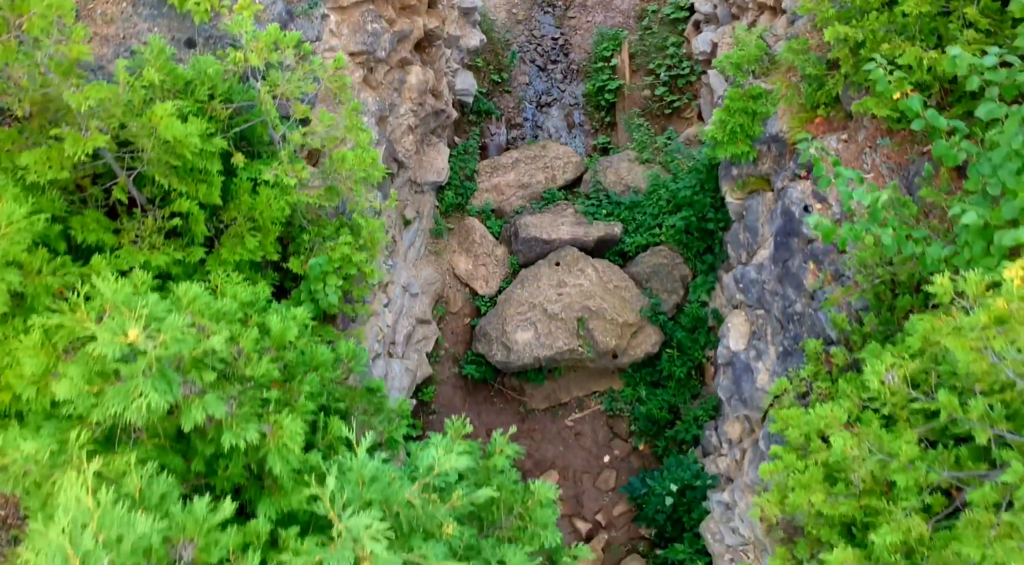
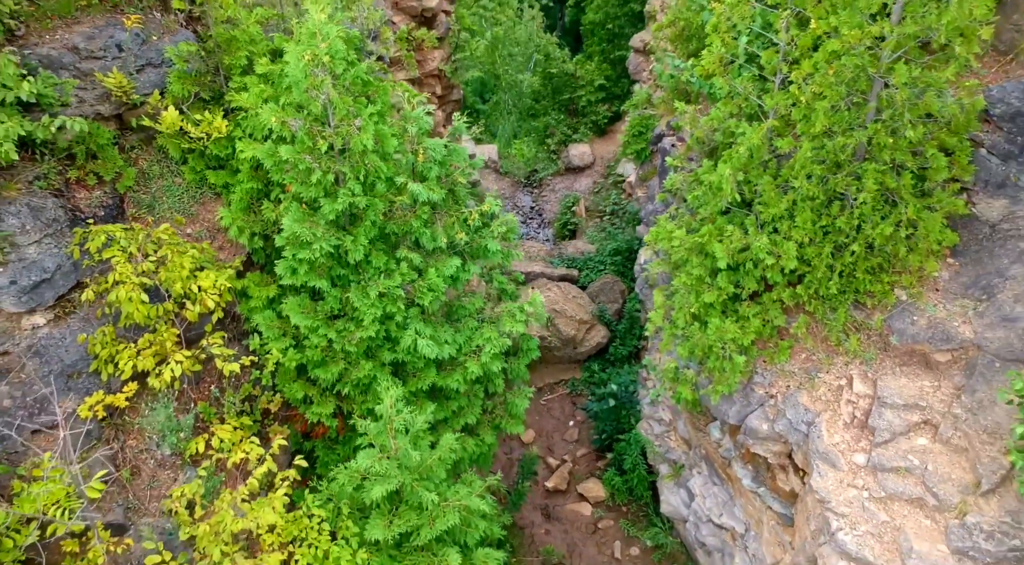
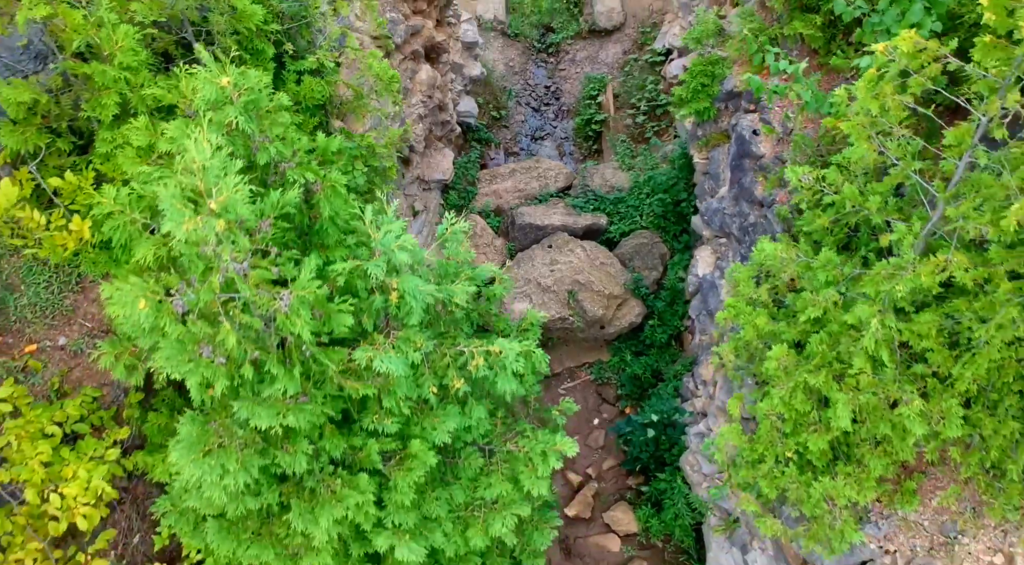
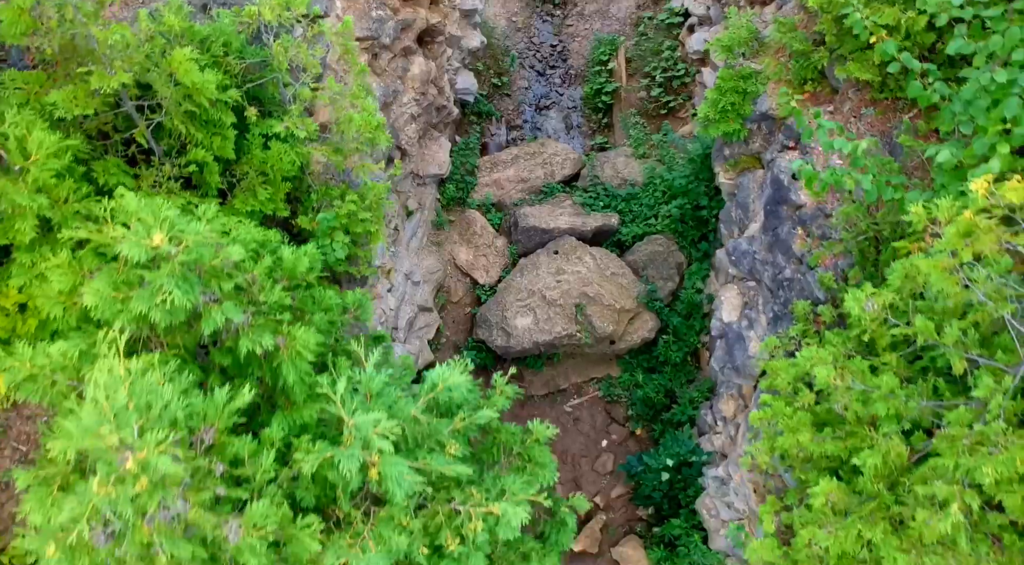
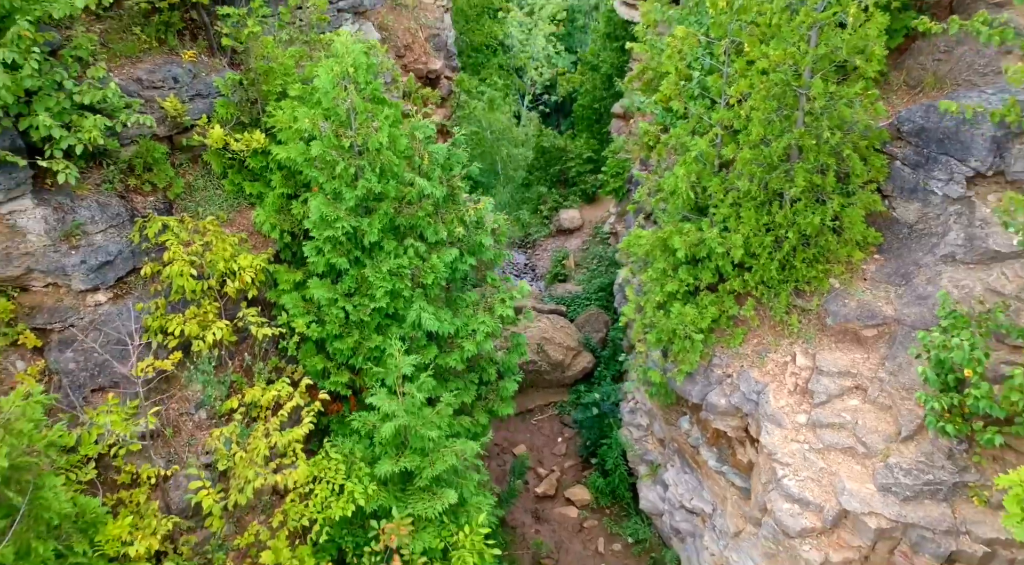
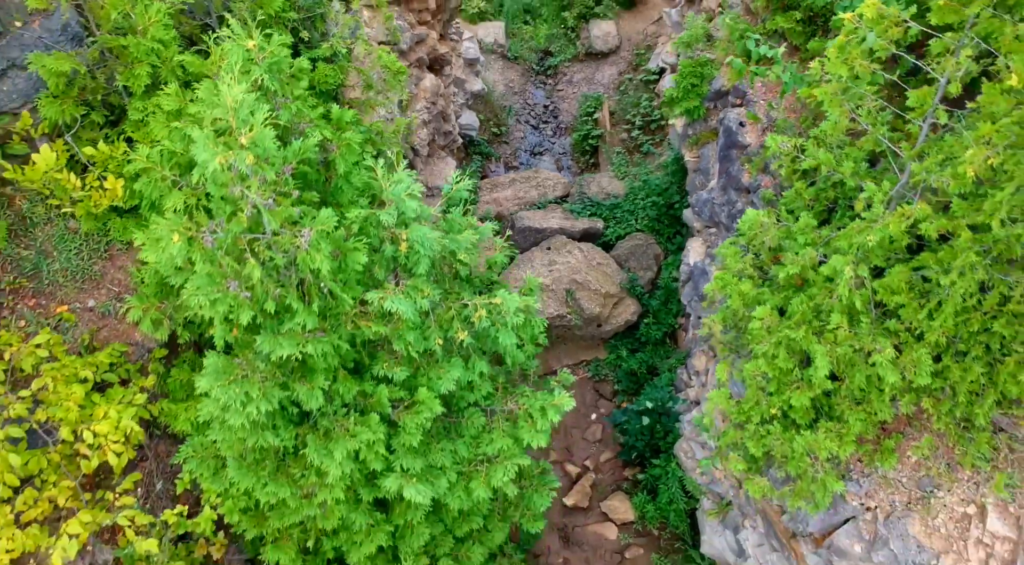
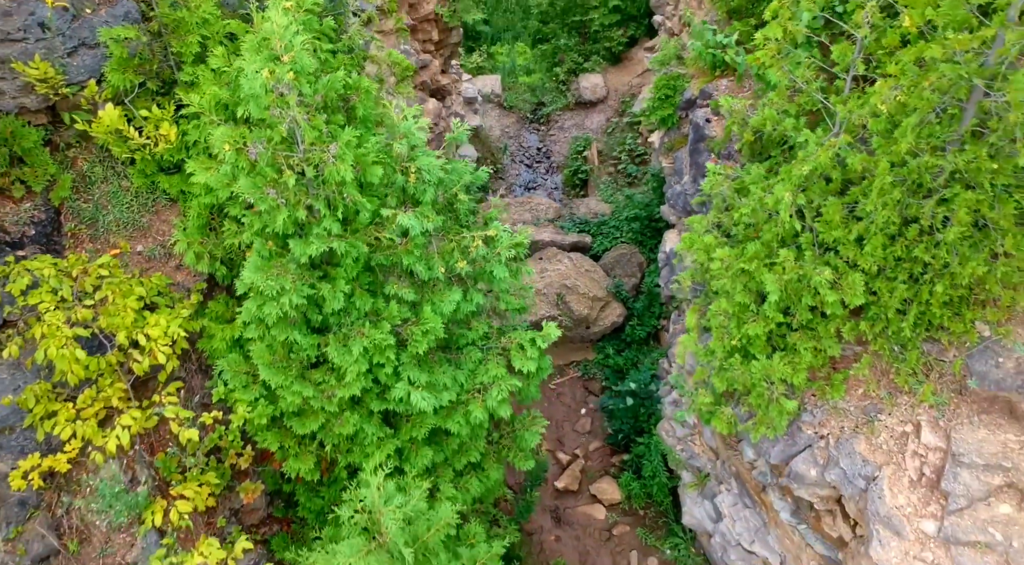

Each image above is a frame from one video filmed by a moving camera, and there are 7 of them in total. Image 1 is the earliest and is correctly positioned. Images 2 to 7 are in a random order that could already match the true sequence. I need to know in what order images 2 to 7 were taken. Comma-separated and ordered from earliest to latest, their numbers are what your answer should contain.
4, 3, 6, 7, 2, 5
